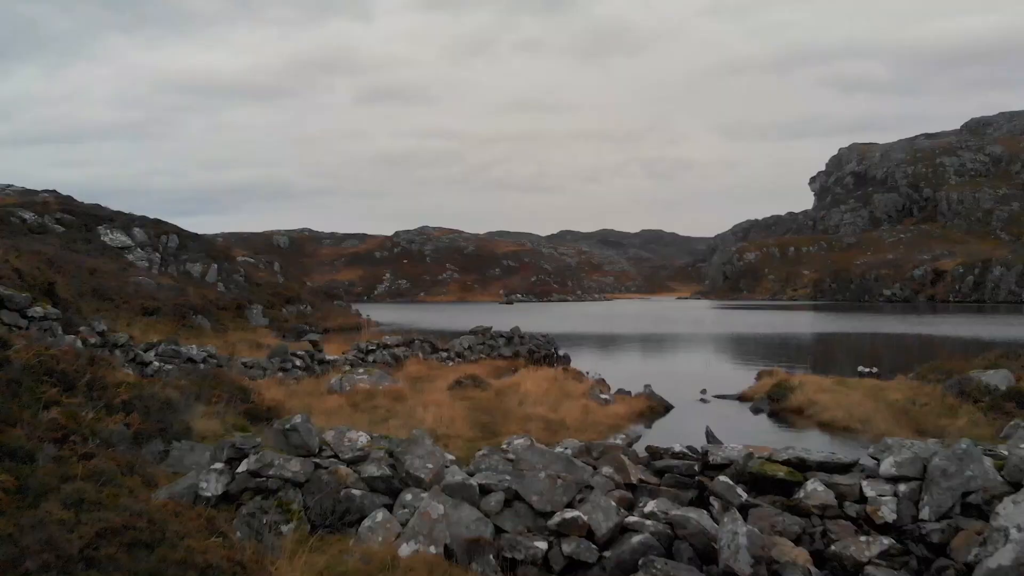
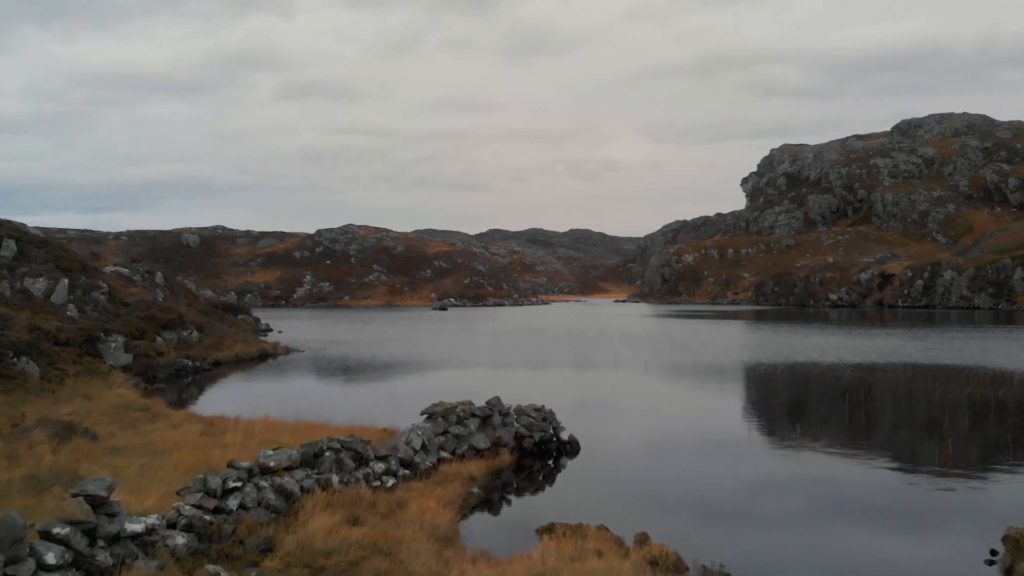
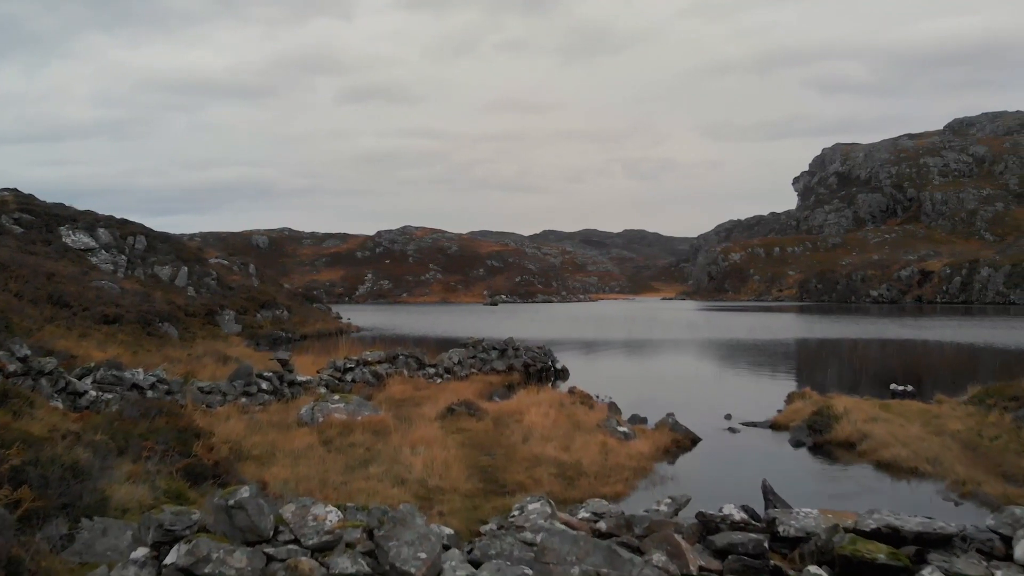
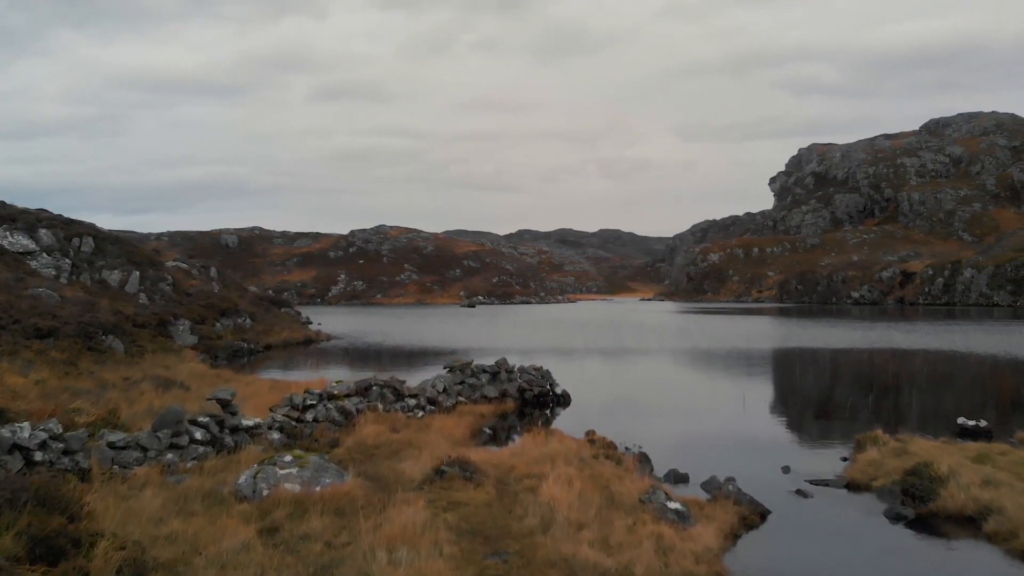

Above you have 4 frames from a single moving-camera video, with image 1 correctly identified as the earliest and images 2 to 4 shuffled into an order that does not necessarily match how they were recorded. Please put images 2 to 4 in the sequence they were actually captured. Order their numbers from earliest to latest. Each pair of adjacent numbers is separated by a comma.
3, 4, 2
